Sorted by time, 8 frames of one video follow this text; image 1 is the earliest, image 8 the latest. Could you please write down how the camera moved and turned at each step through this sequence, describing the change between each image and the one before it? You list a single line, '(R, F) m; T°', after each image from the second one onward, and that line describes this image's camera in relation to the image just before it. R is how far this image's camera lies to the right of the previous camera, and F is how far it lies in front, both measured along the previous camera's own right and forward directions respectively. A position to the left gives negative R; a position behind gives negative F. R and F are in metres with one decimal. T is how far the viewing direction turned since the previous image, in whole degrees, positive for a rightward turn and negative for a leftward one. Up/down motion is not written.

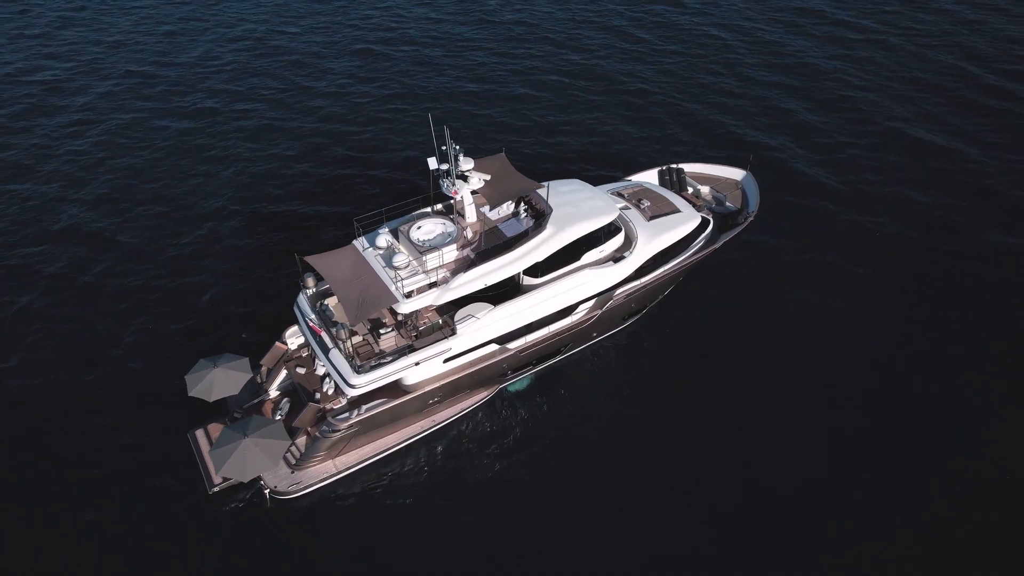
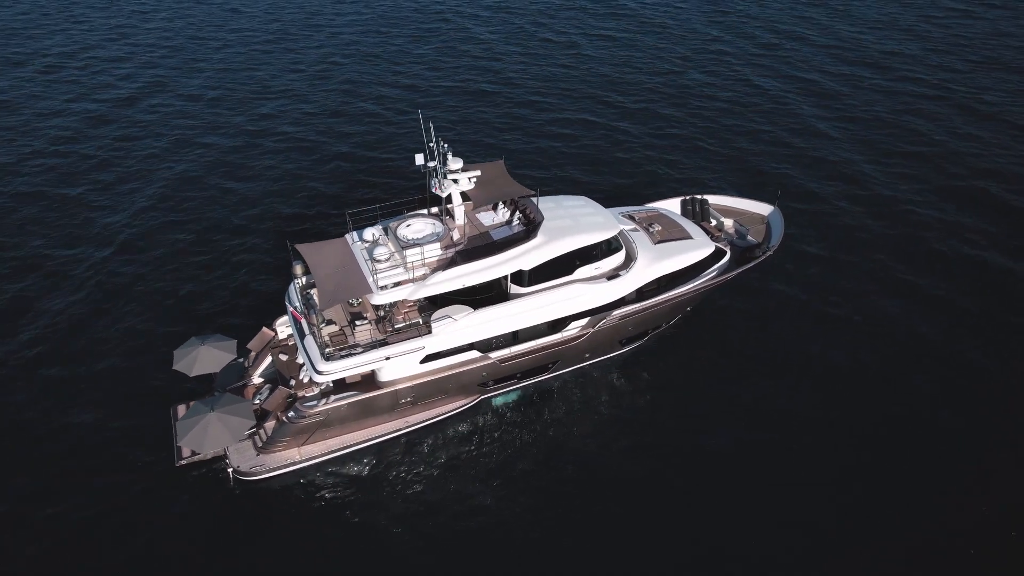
(+2.7, +0.5) m; -6°
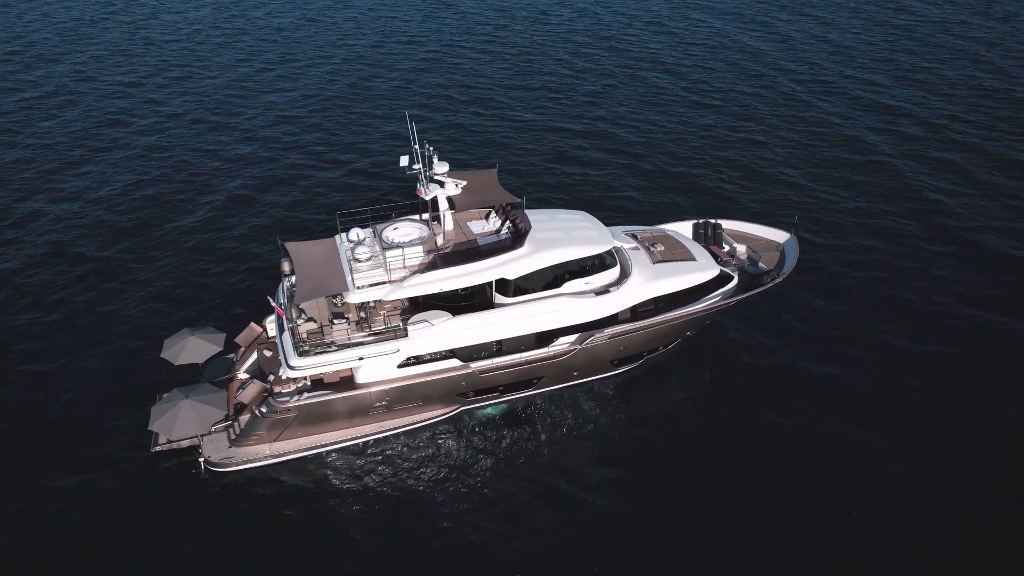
(+2.2, +0.4) m; -5°
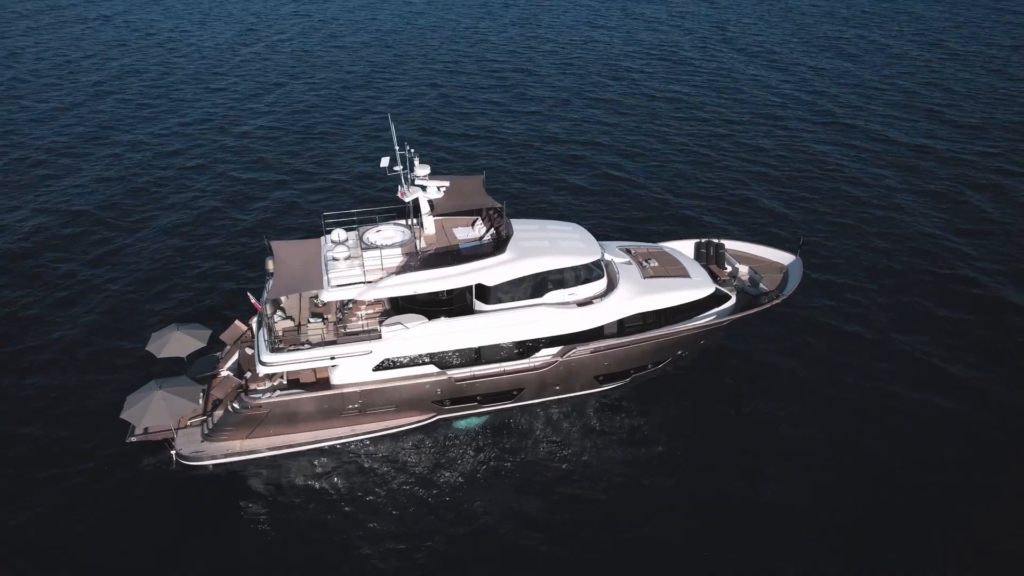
(+1.9, +0.4) m; -3°
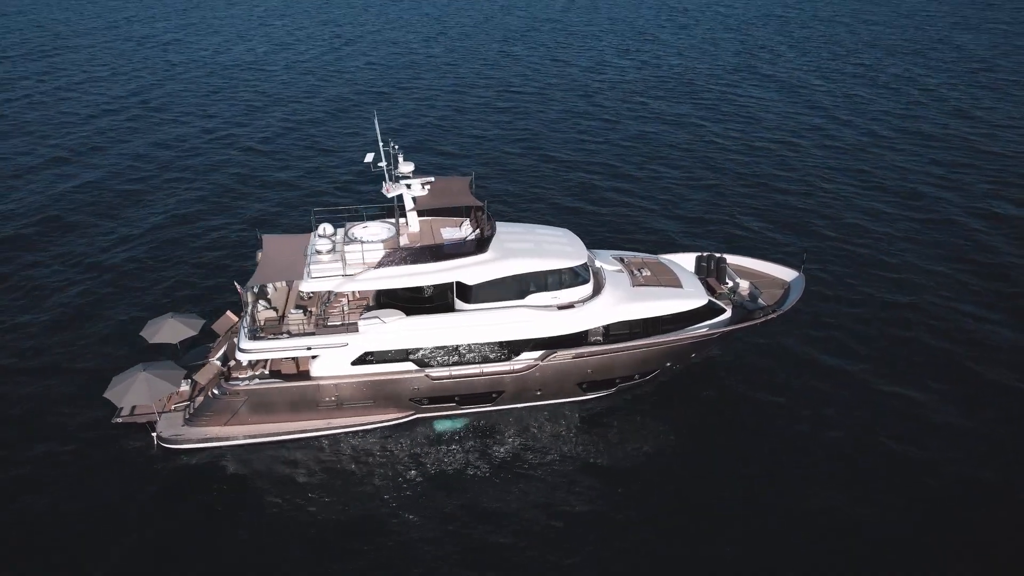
(+2.0, +0.1) m; -4°
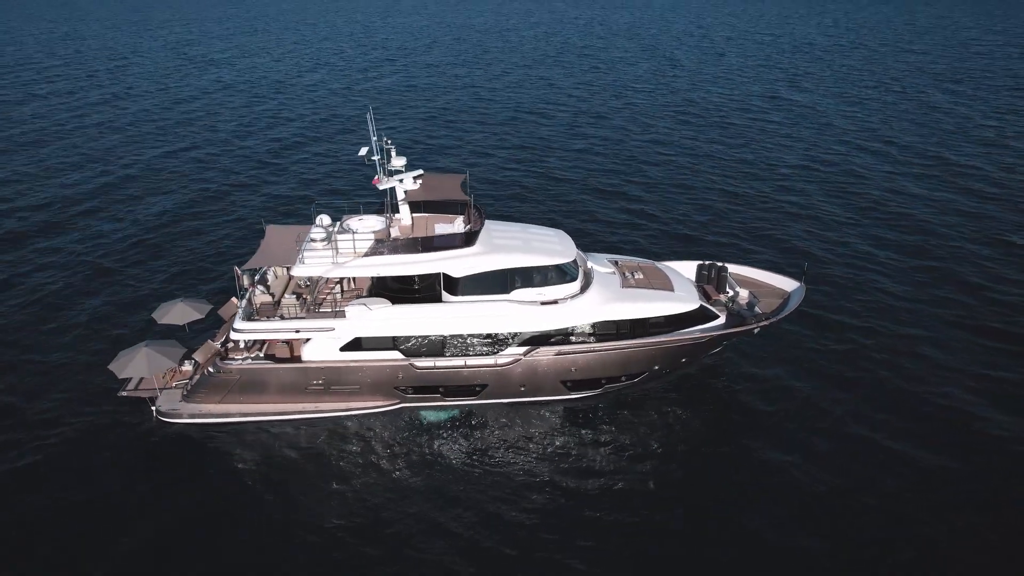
(+2.0, -0.4) m; -4°
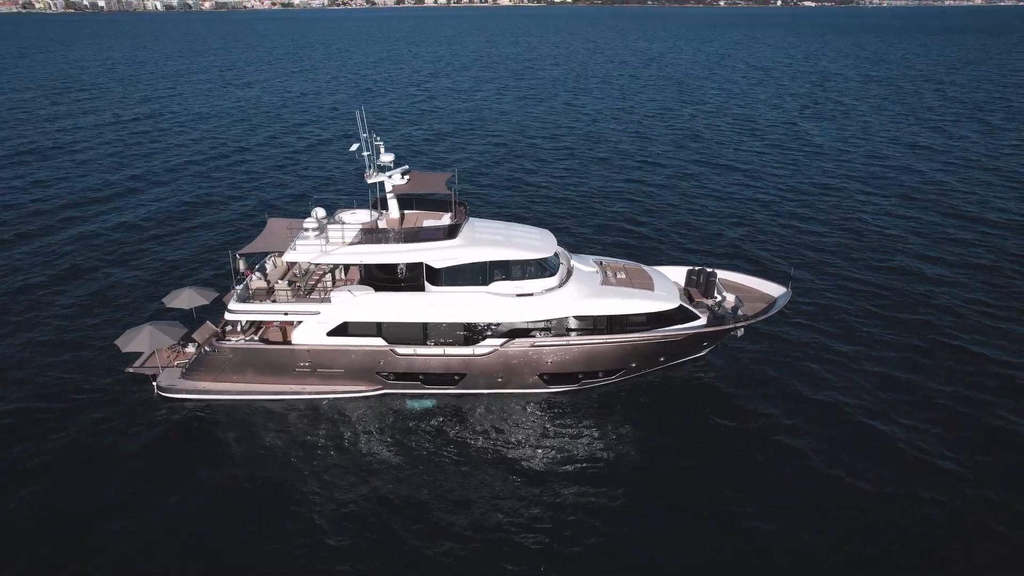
(+2.1, -0.8) m; -3°
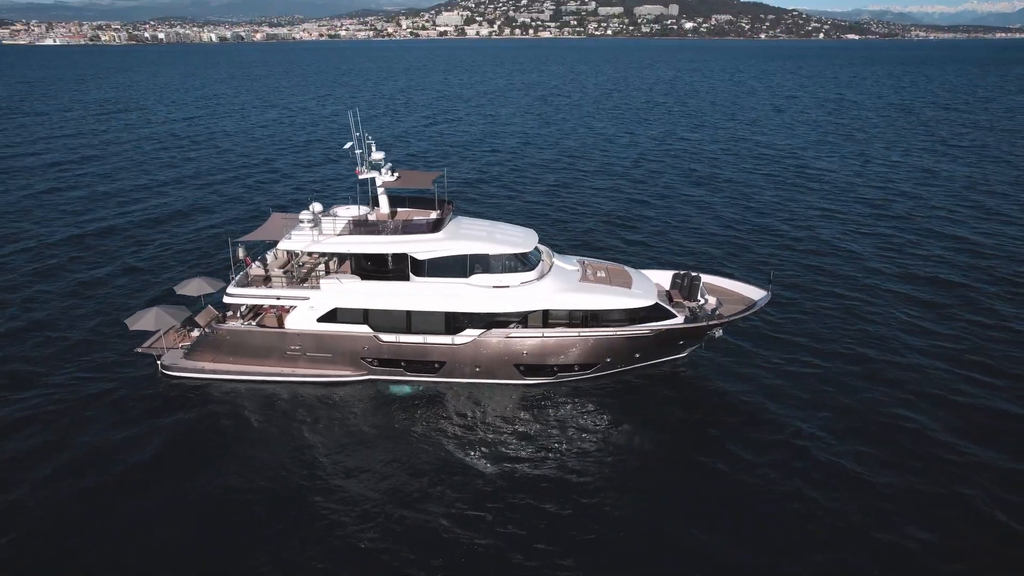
(+2.1, -1.0) m; -3°
